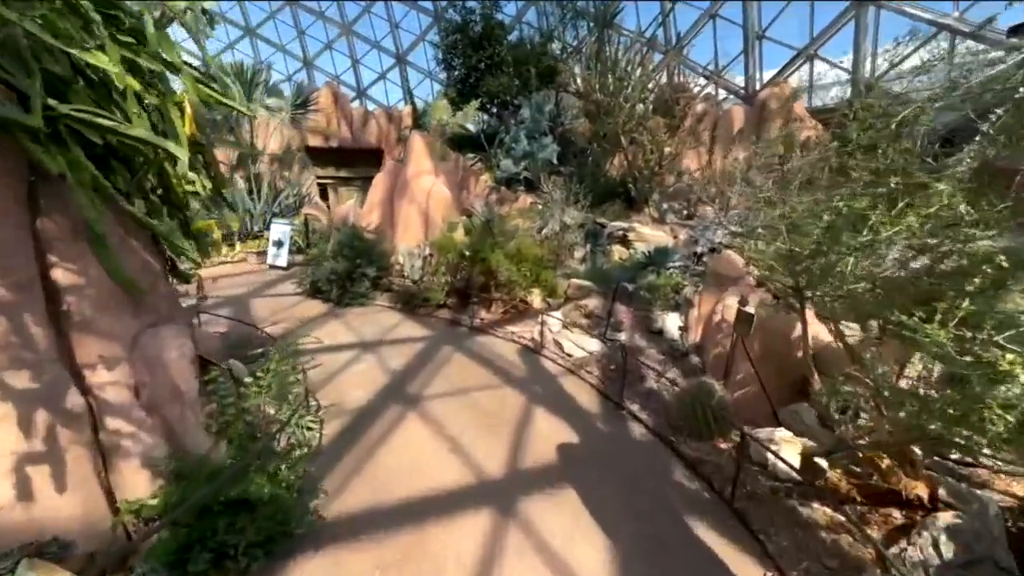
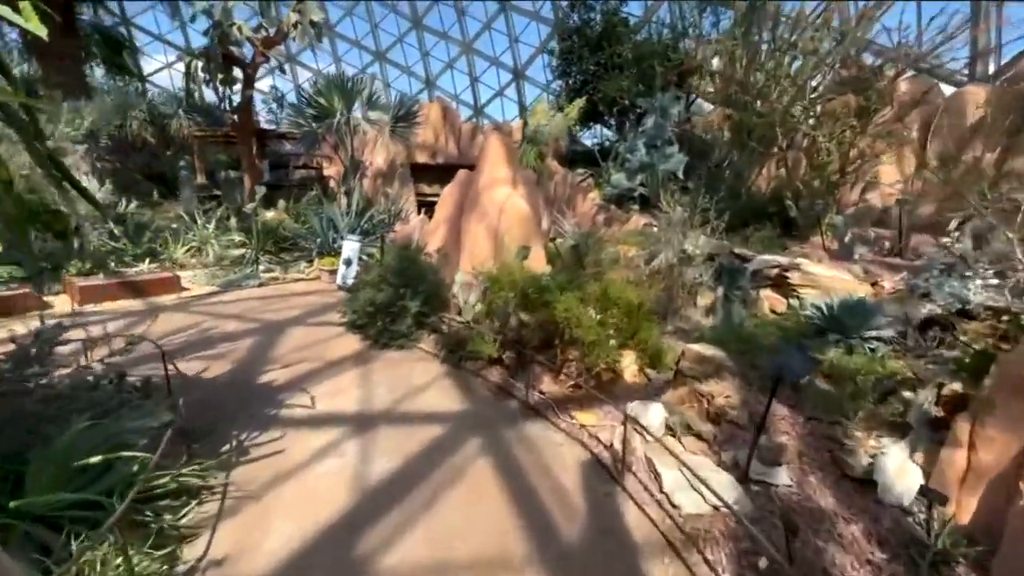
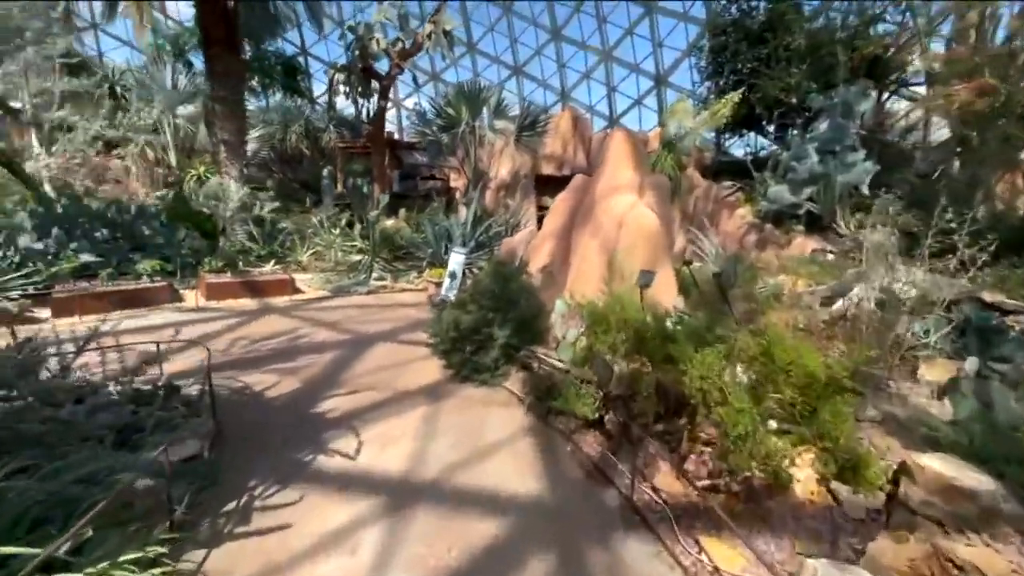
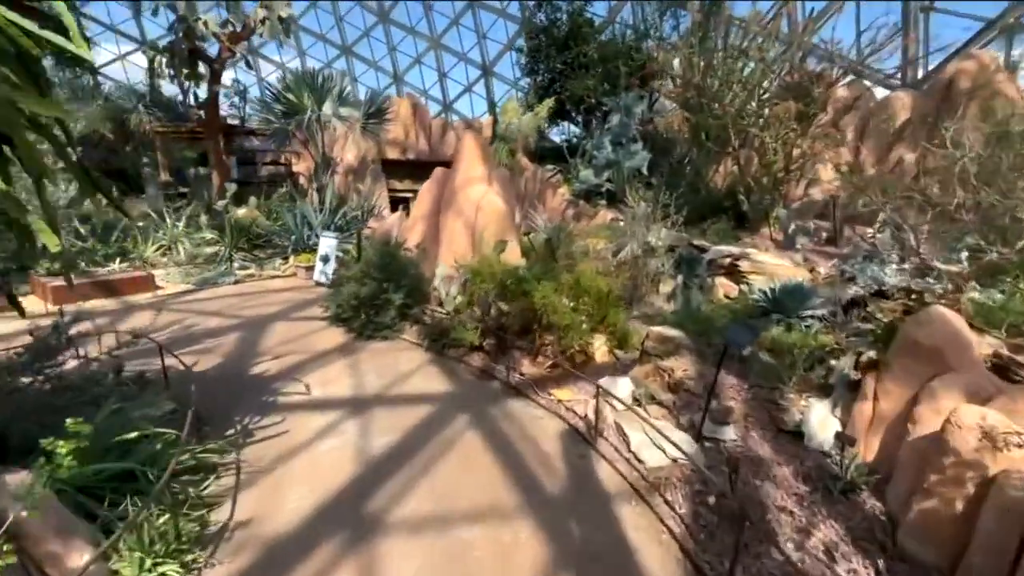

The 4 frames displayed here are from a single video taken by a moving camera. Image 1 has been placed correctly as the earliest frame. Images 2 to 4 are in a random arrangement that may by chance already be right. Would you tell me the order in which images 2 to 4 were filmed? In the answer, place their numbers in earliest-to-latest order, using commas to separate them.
4, 2, 3
